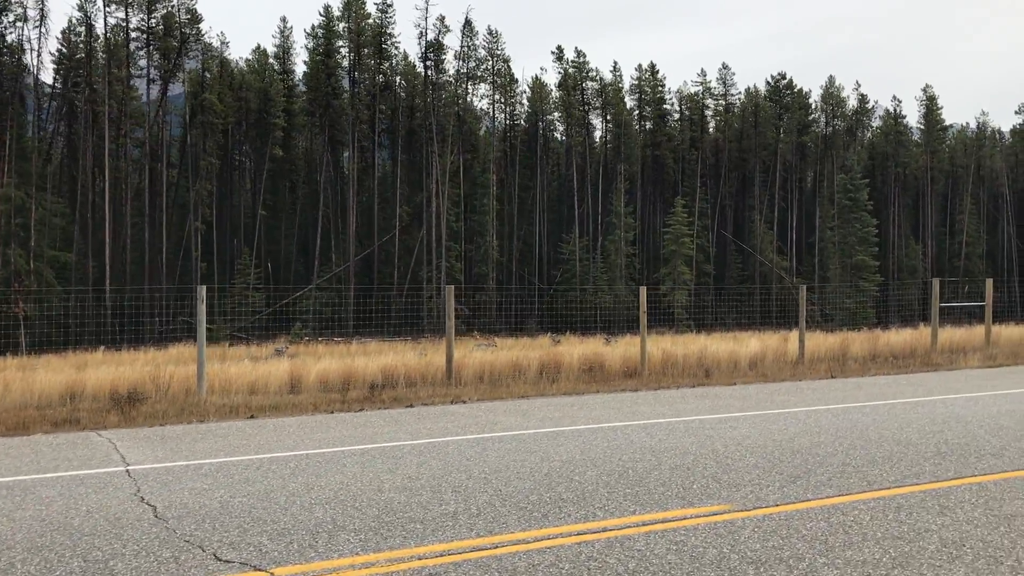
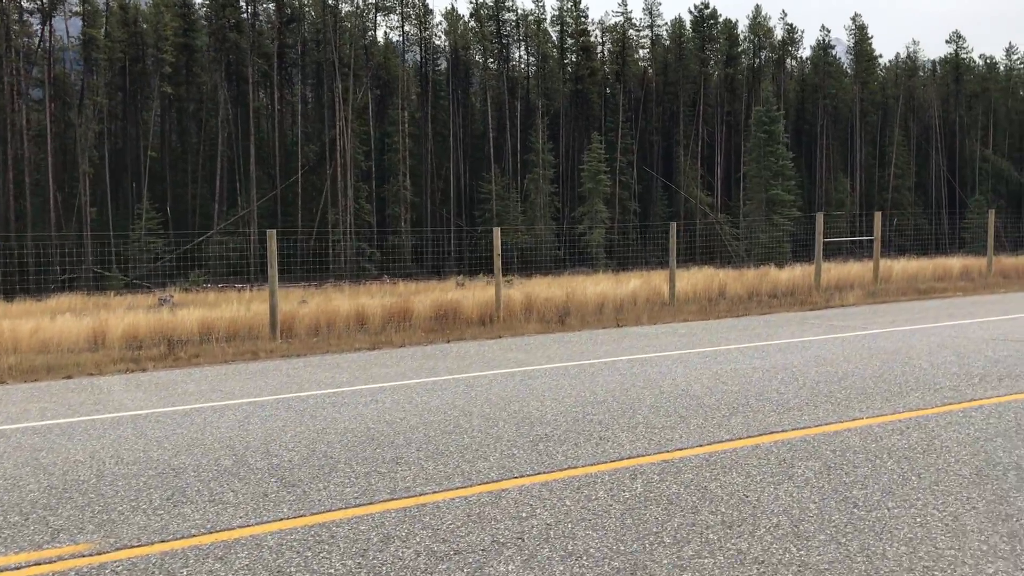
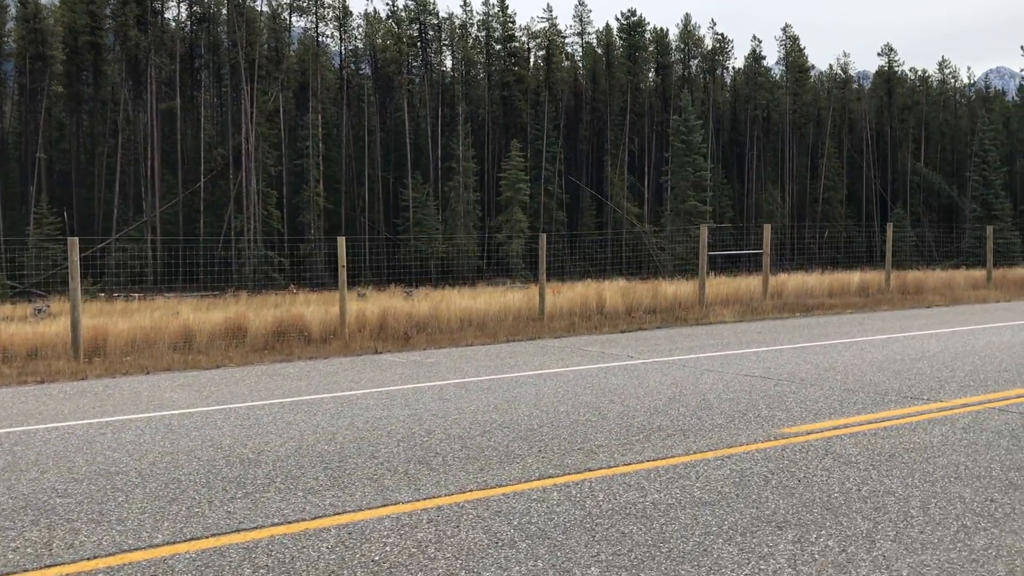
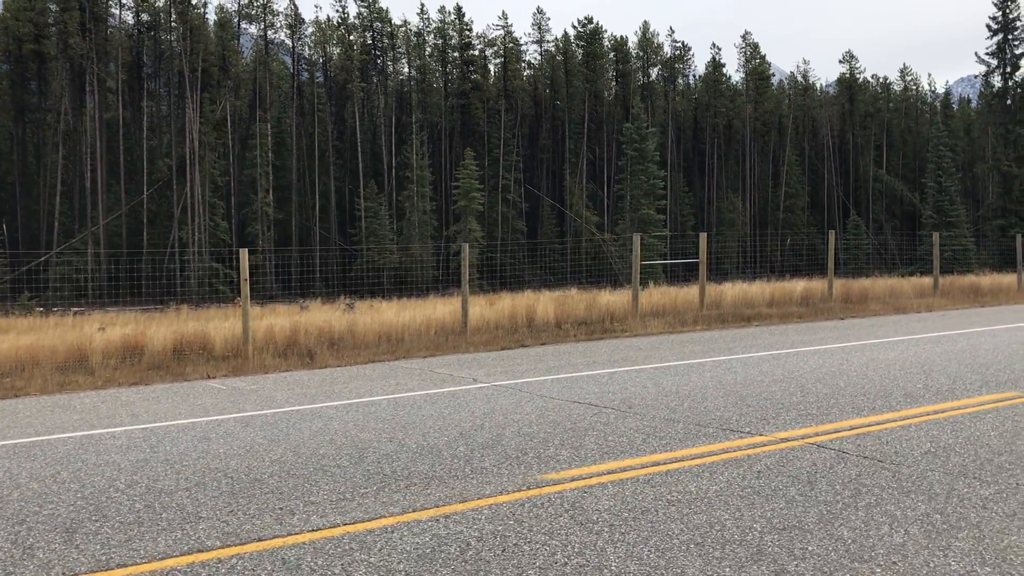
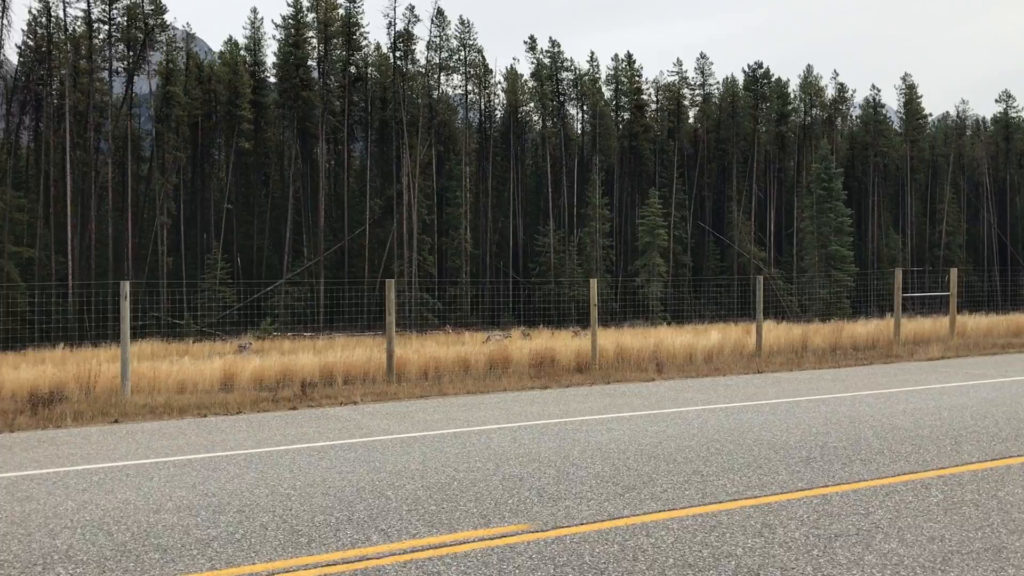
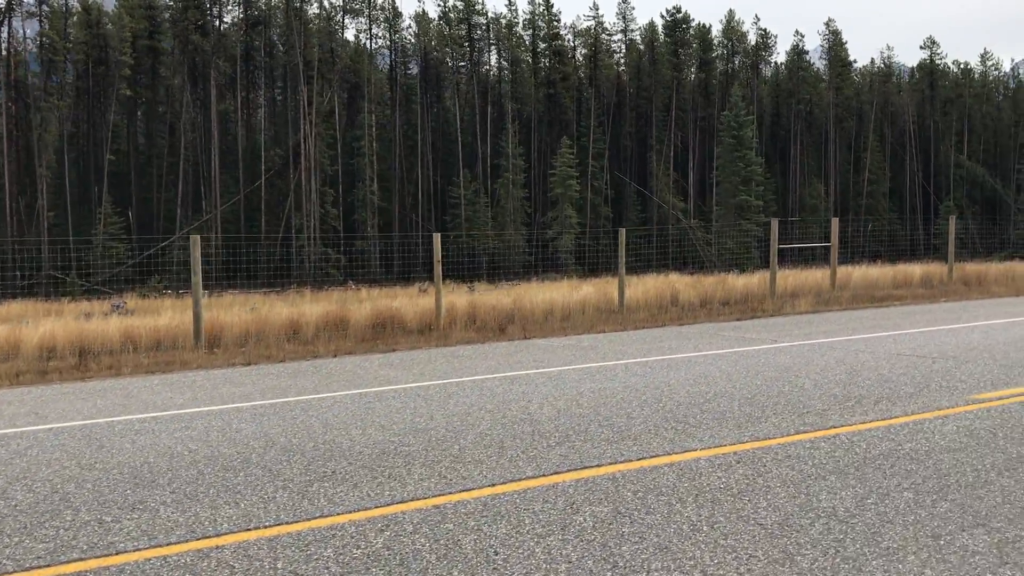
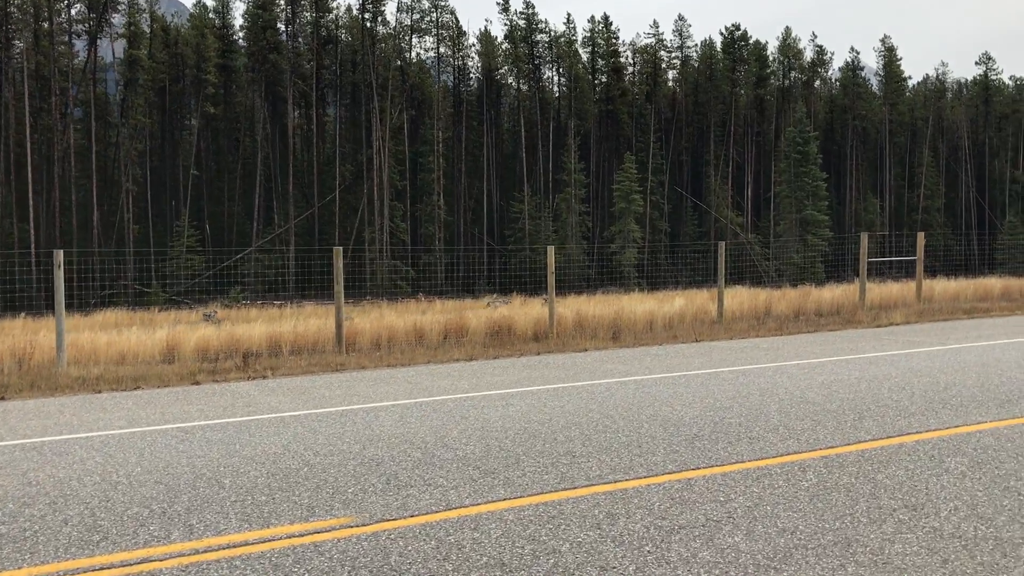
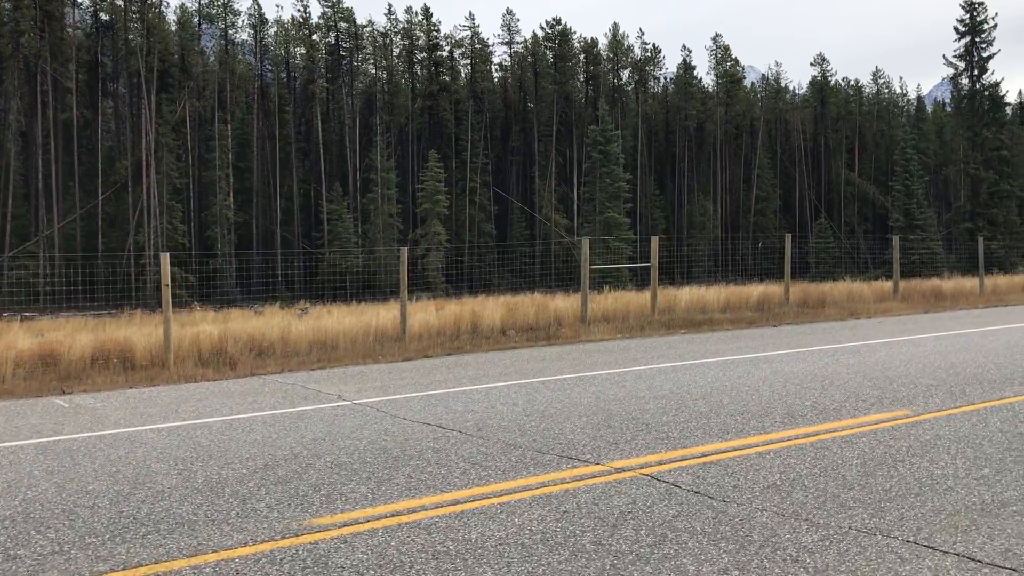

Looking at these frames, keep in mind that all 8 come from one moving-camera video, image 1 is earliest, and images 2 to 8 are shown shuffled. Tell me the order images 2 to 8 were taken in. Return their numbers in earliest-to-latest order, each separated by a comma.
5, 7, 2, 6, 3, 4, 8
